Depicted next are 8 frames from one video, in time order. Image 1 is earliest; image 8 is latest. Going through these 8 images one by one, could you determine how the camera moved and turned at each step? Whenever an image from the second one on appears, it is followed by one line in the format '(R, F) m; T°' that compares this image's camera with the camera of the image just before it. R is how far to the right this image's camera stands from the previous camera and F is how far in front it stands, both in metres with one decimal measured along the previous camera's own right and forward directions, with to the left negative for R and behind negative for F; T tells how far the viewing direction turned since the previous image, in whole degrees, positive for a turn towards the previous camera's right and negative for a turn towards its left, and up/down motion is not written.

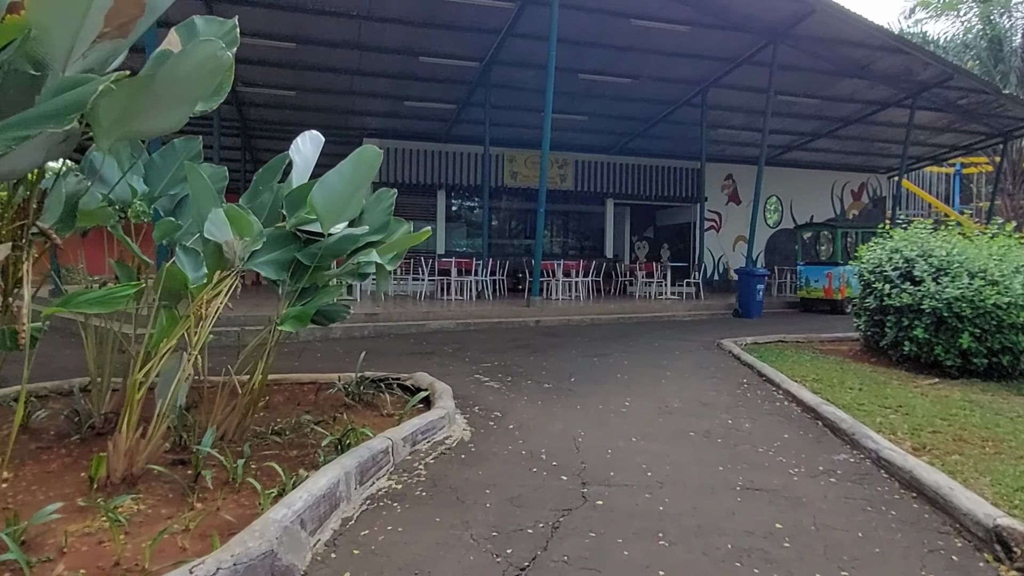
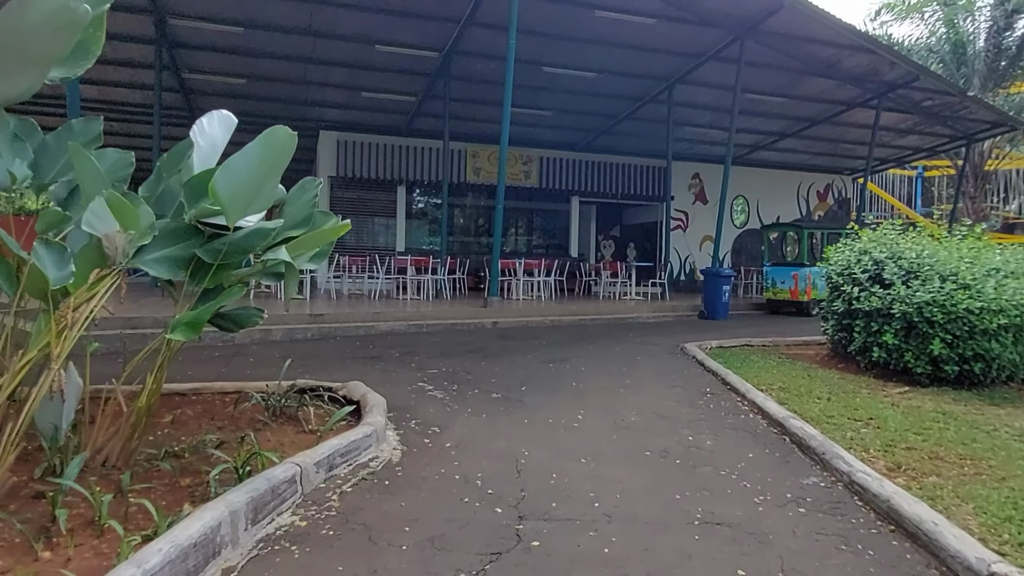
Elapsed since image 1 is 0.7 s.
(+0.2, +0.5) m; +2°
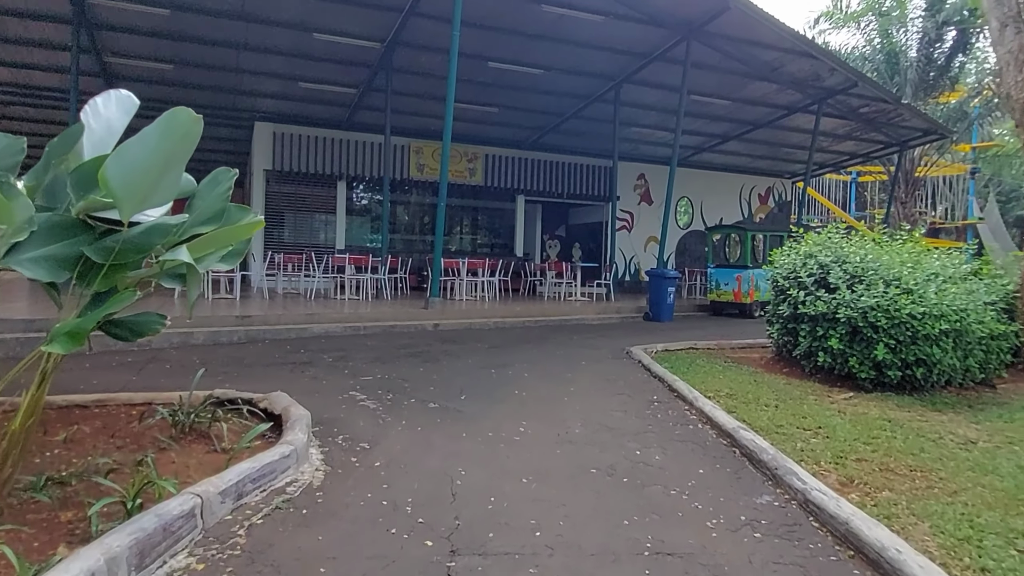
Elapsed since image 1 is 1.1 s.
(0.0, +0.3) m; +4°
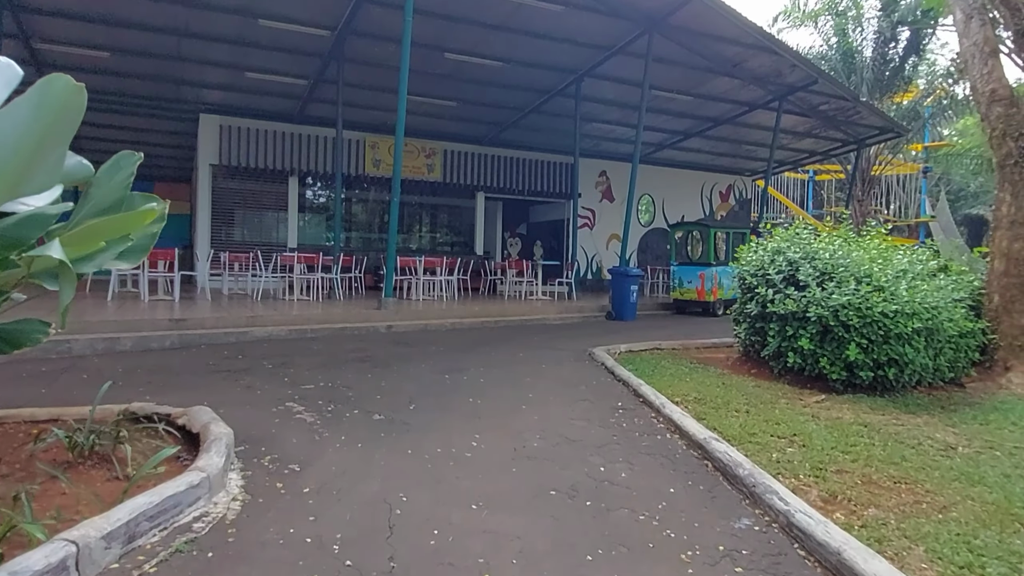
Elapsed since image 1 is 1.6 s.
(+0.1, +0.4) m; +3°
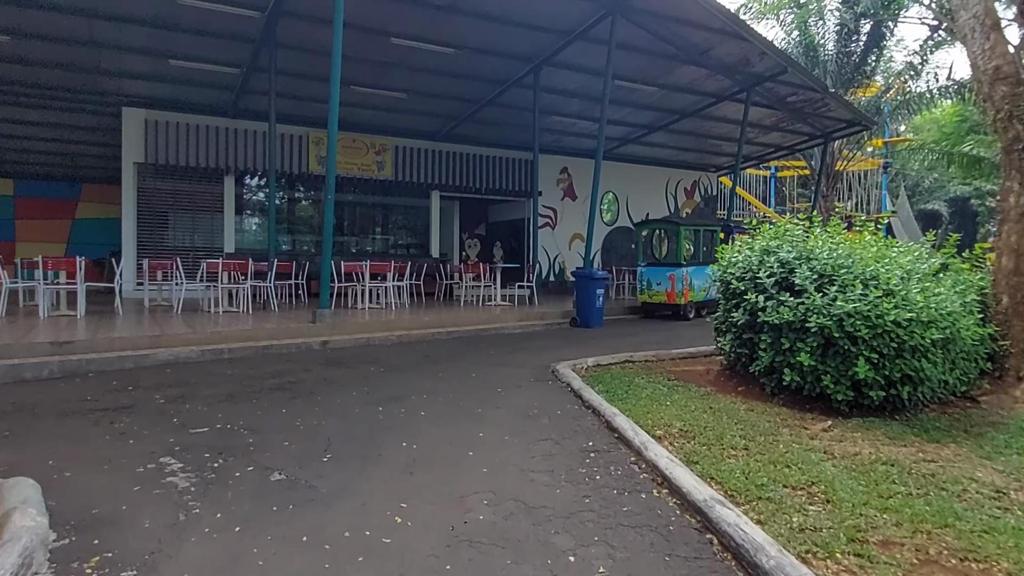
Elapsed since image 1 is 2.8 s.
(+0.1, +1.0) m; +3°
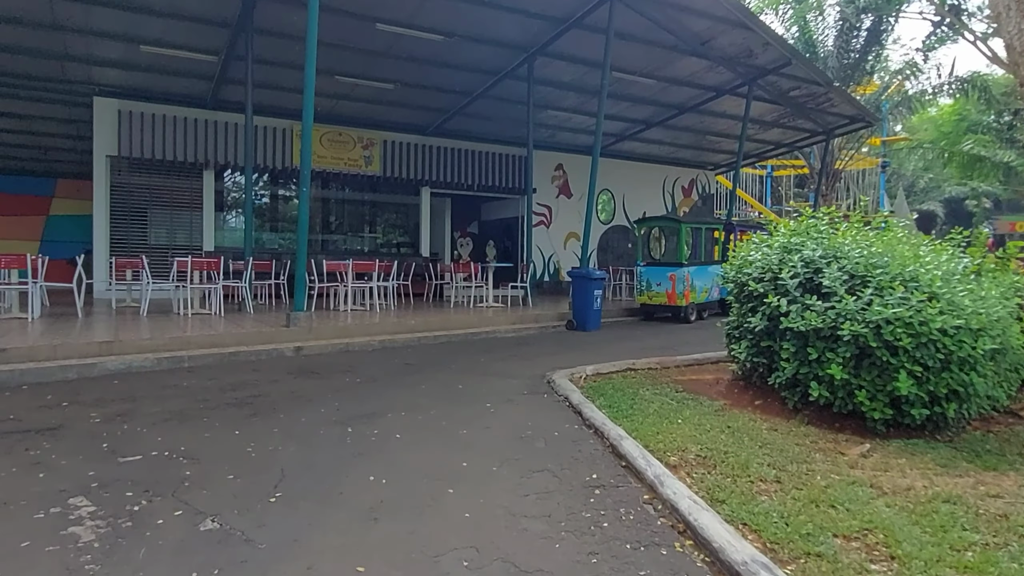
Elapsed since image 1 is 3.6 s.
(0.0, +0.6) m; +1°
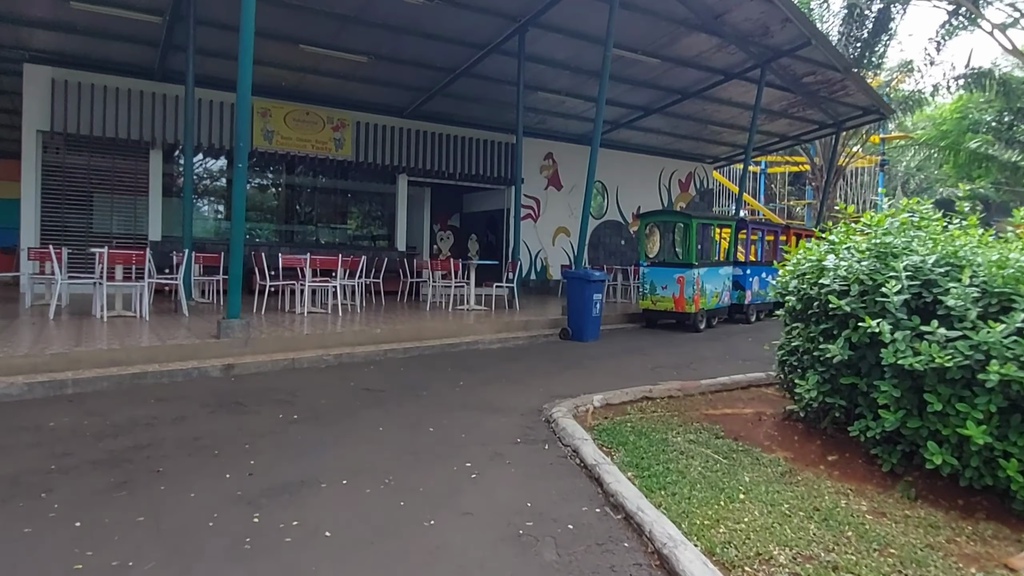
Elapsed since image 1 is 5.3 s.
(-0.1, +1.4) m; +1°
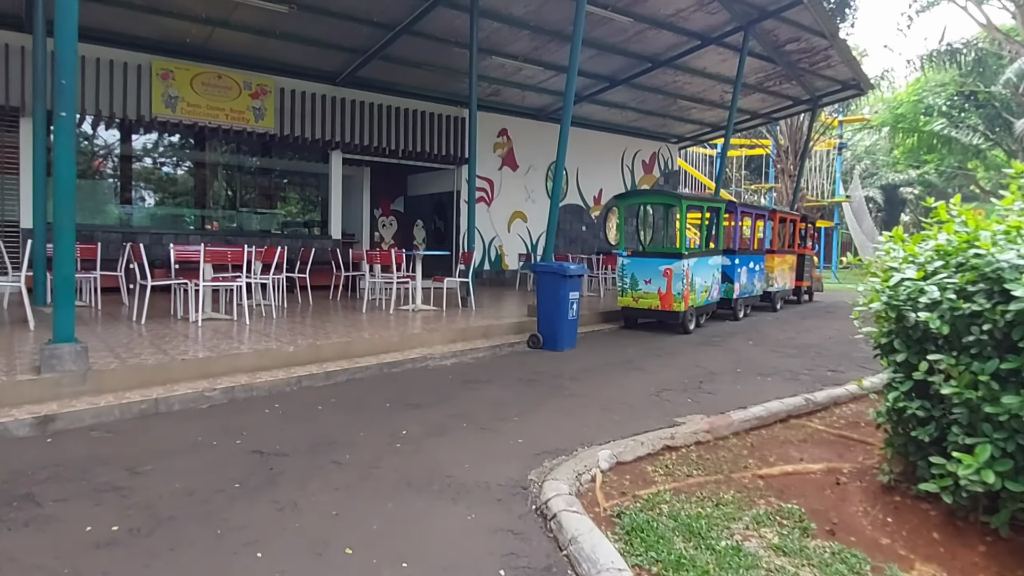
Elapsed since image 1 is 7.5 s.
(-0.1, +1.7) m; +4°
